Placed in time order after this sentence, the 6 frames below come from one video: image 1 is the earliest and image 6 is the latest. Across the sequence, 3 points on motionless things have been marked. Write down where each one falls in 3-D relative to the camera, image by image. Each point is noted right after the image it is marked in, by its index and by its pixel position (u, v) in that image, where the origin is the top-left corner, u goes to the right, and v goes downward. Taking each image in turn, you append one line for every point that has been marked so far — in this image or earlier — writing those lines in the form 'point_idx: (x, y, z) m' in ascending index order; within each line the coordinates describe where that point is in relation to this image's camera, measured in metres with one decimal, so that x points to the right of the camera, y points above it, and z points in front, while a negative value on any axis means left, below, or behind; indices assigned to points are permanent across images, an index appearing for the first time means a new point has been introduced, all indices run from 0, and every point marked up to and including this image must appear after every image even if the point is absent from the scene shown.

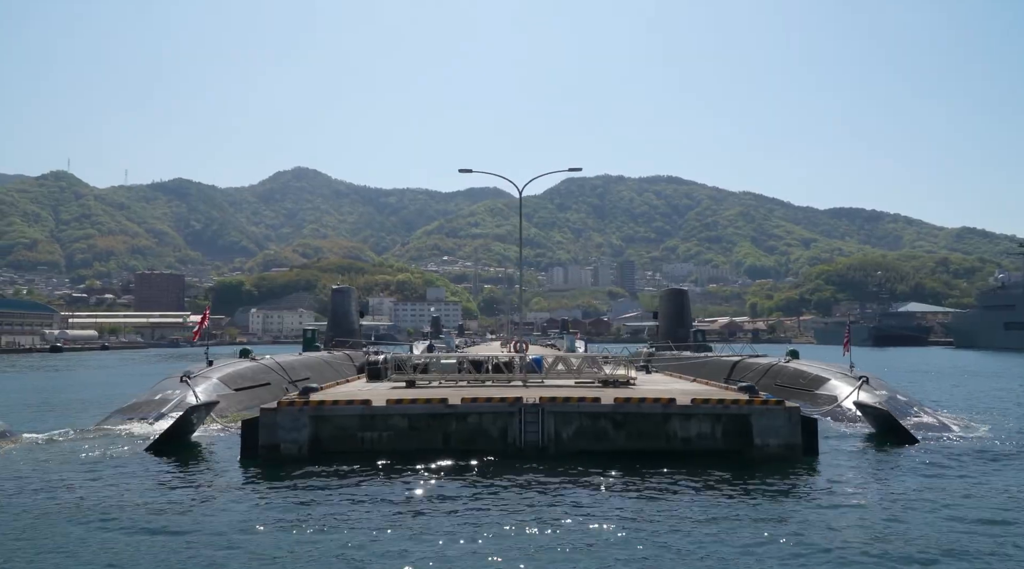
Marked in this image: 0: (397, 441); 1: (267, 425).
0: (-2.0, -2.8, +16.8) m
1: (-4.3, -2.4, +16.5) m
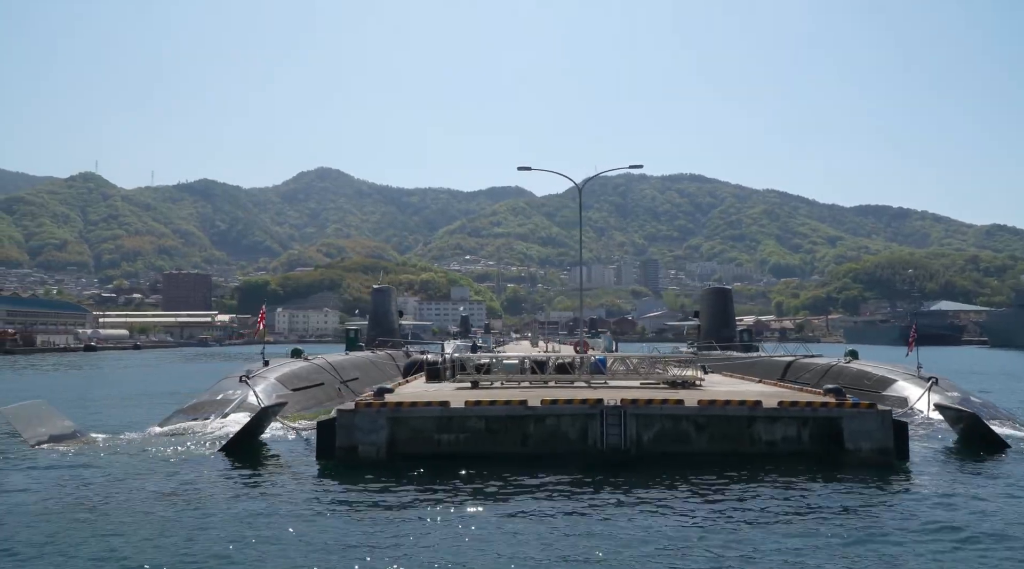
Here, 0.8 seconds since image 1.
0: (-0.7, -2.8, +16.6) m
1: (-2.9, -2.4, +16.4) m
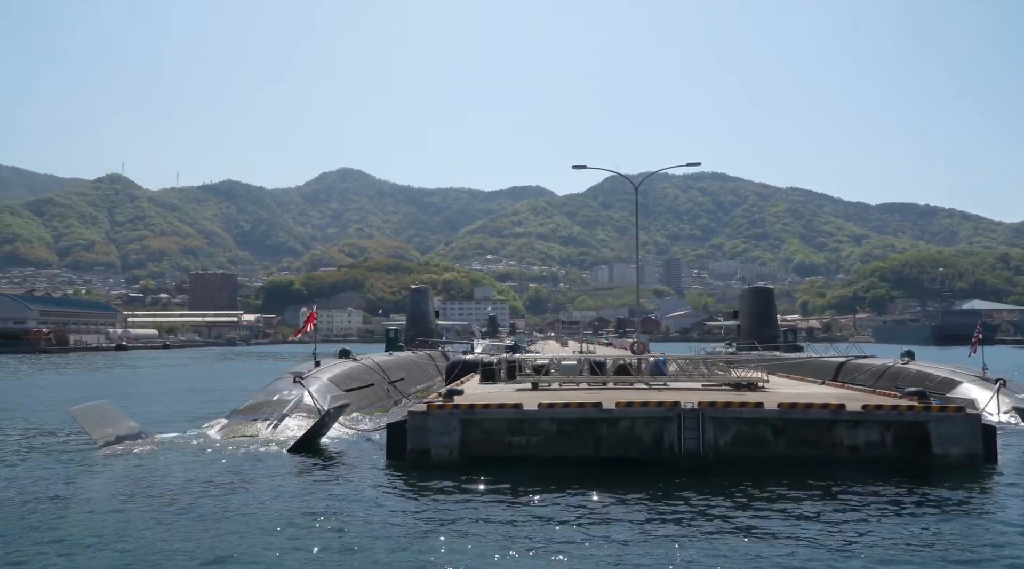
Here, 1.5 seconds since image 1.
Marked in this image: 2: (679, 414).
0: (+0.6, -2.8, +16.4) m
1: (-1.6, -2.5, +16.2) m
2: (+2.8, -2.2, +15.8) m
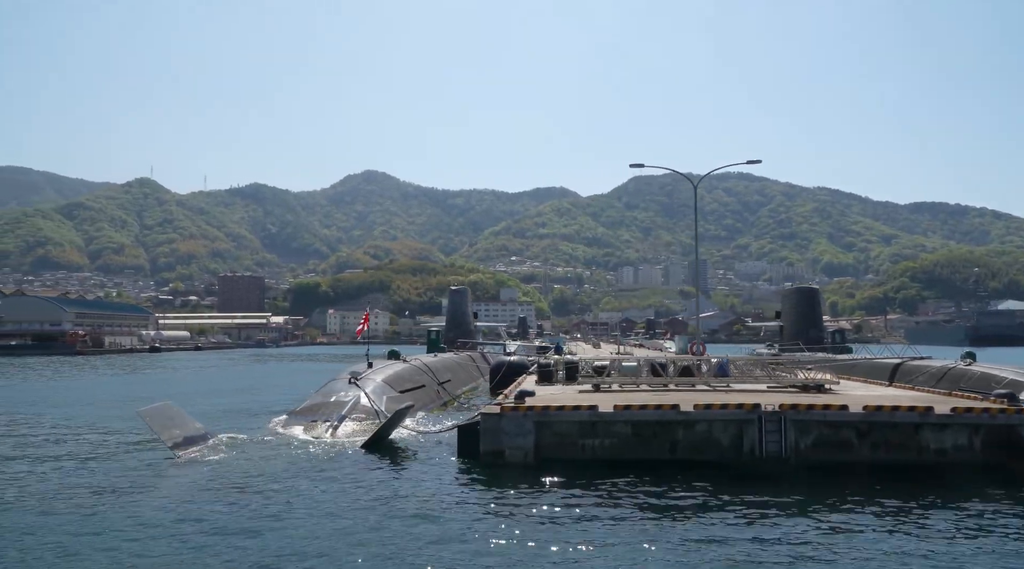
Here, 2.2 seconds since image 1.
0: (+1.9, -2.8, +16.2) m
1: (-0.4, -2.5, +16.0) m
2: (+4.1, -2.2, +15.5) m
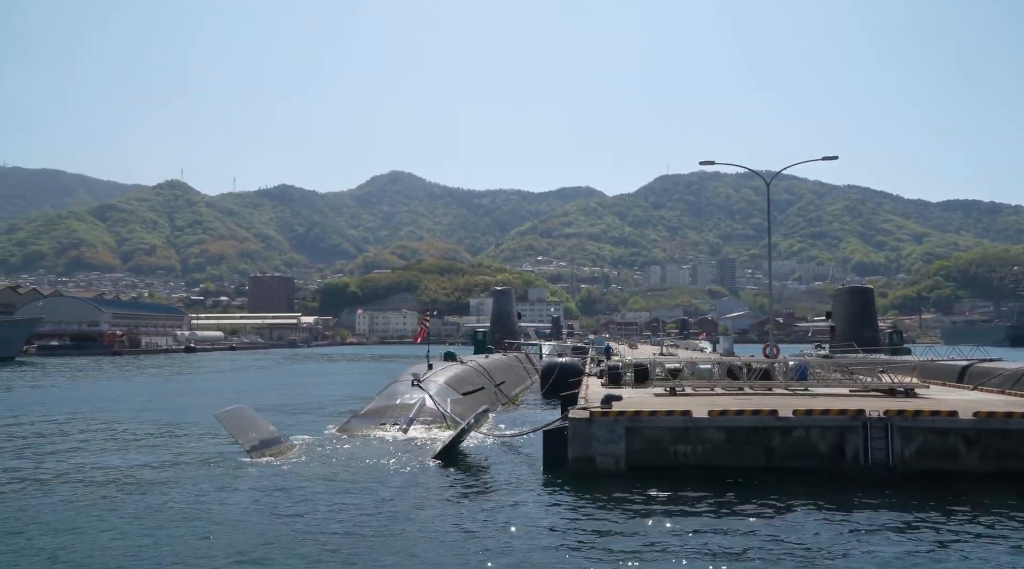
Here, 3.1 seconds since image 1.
0: (+3.4, -2.8, +15.6) m
1: (+1.1, -2.5, +15.5) m
2: (+5.5, -2.2, +14.9) m
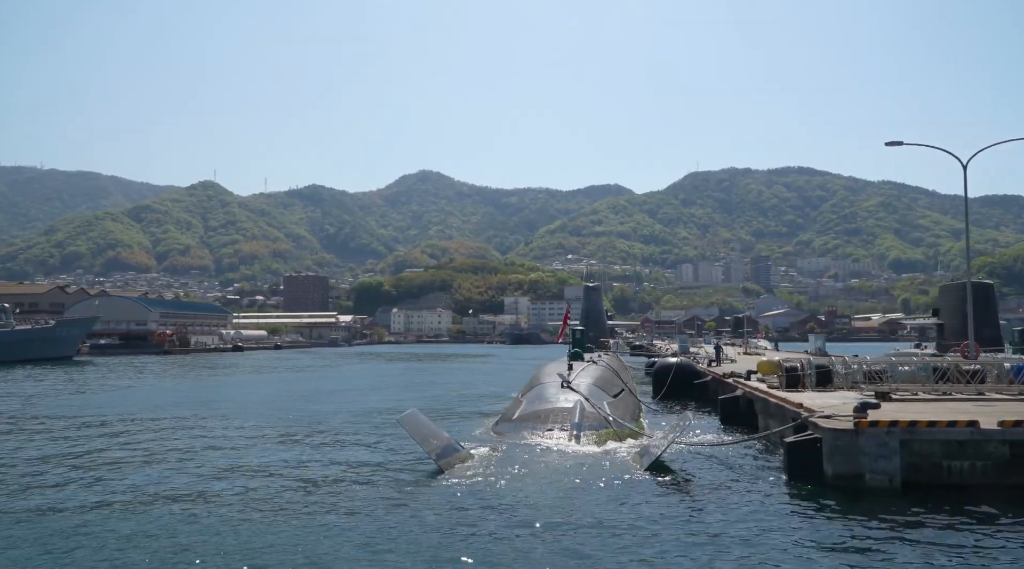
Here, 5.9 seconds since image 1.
0: (+7.0, -2.7, +13.5) m
1: (+4.7, -2.4, +13.5) m
2: (+9.1, -2.0, +12.7) m
